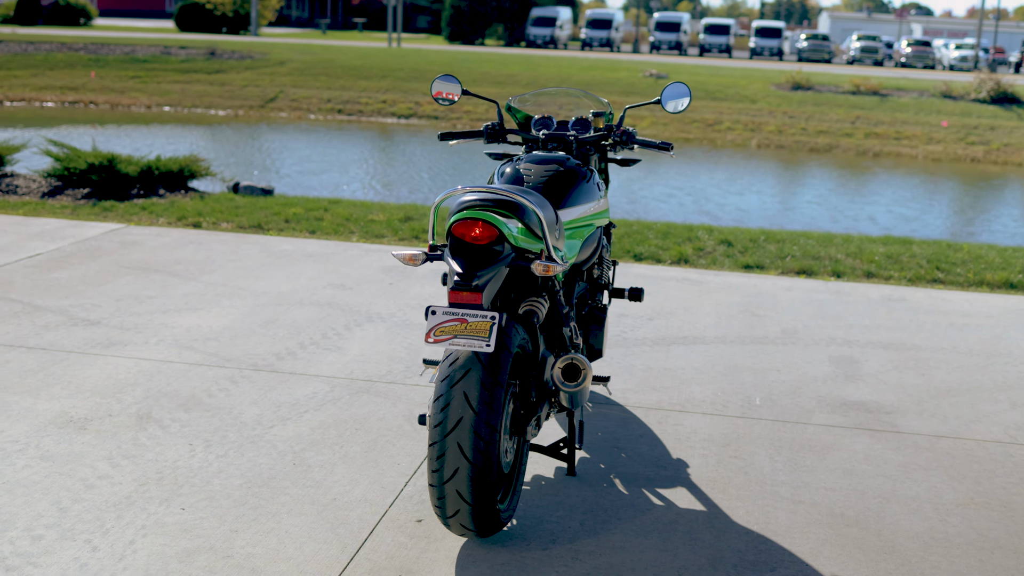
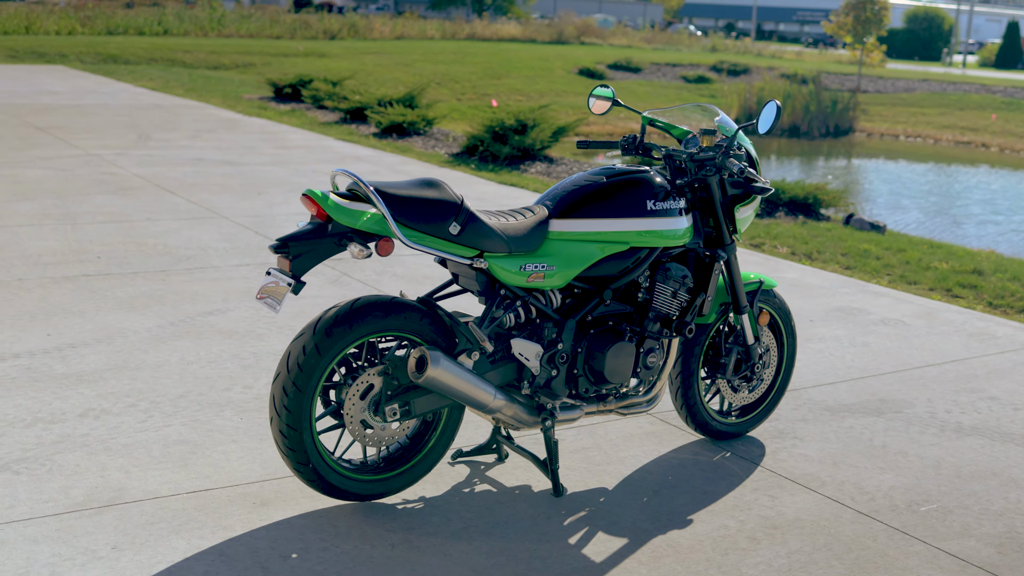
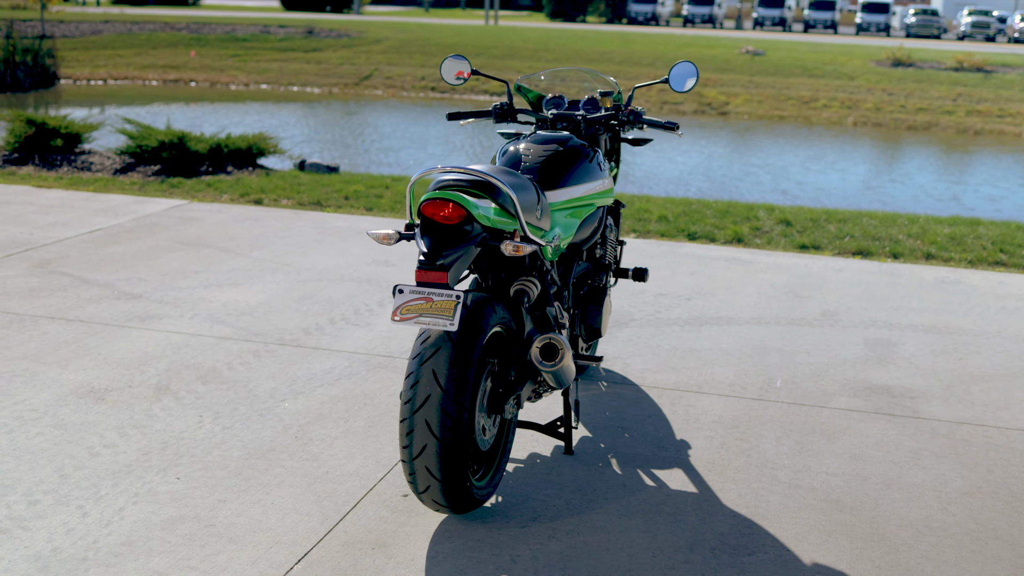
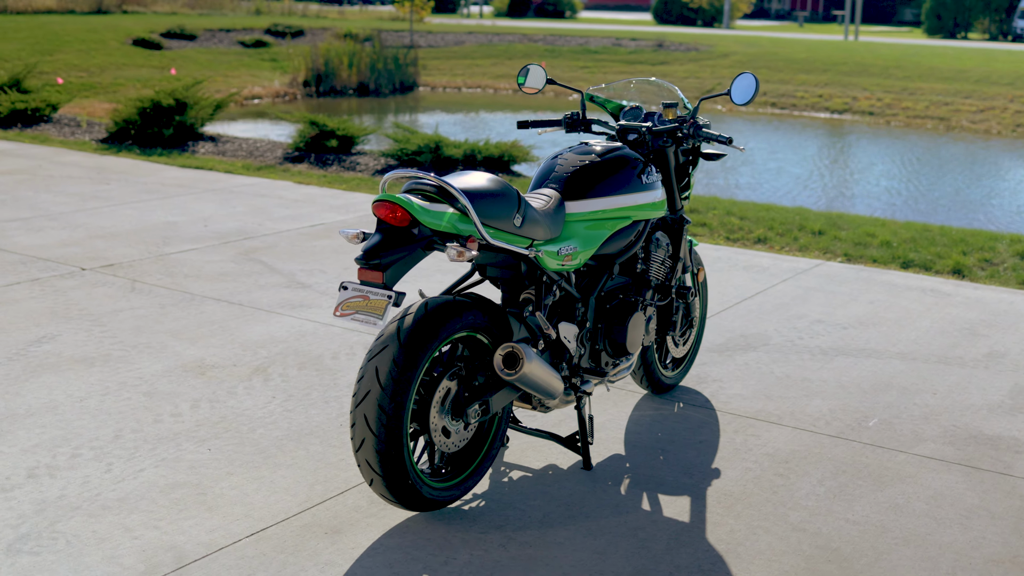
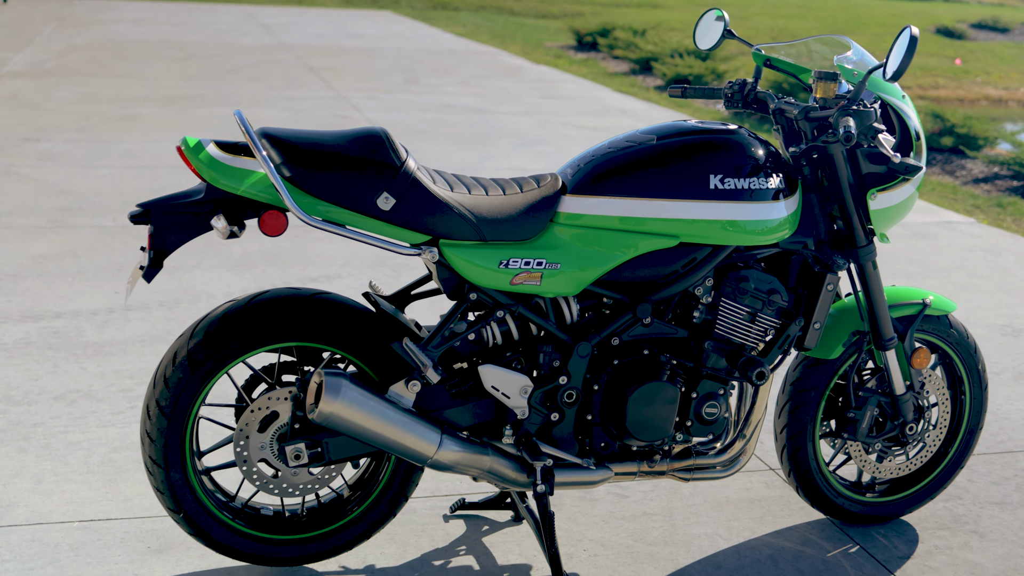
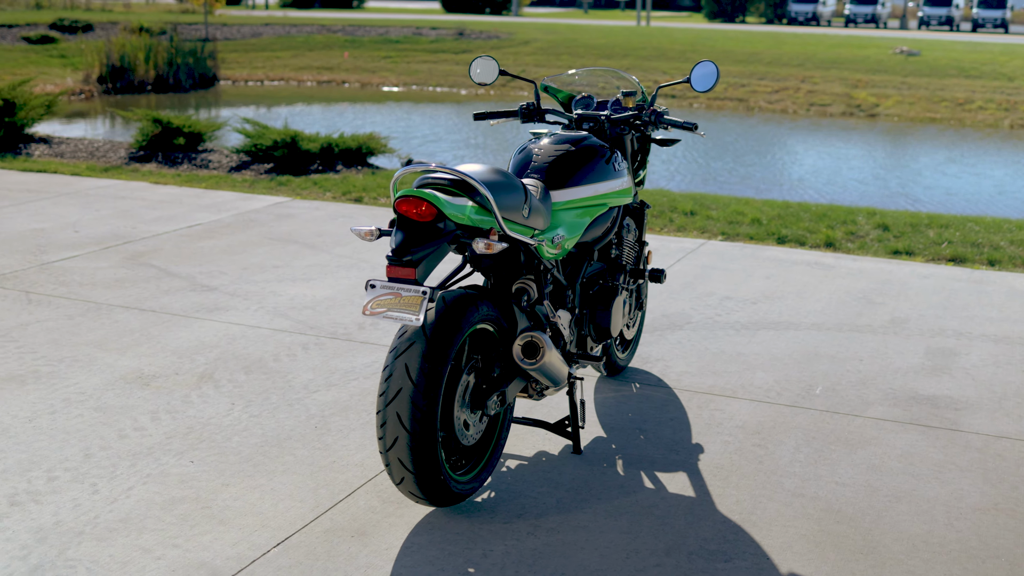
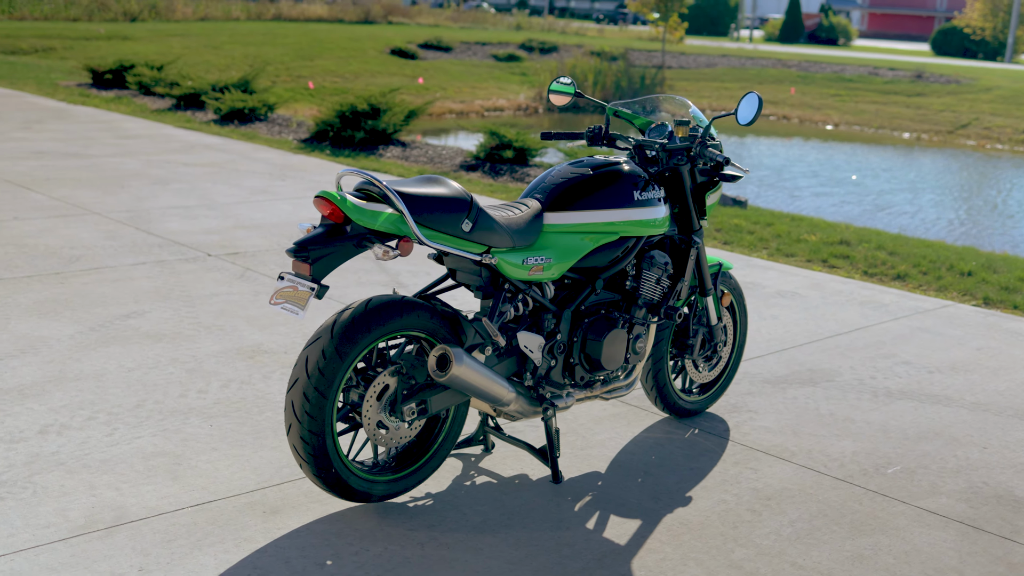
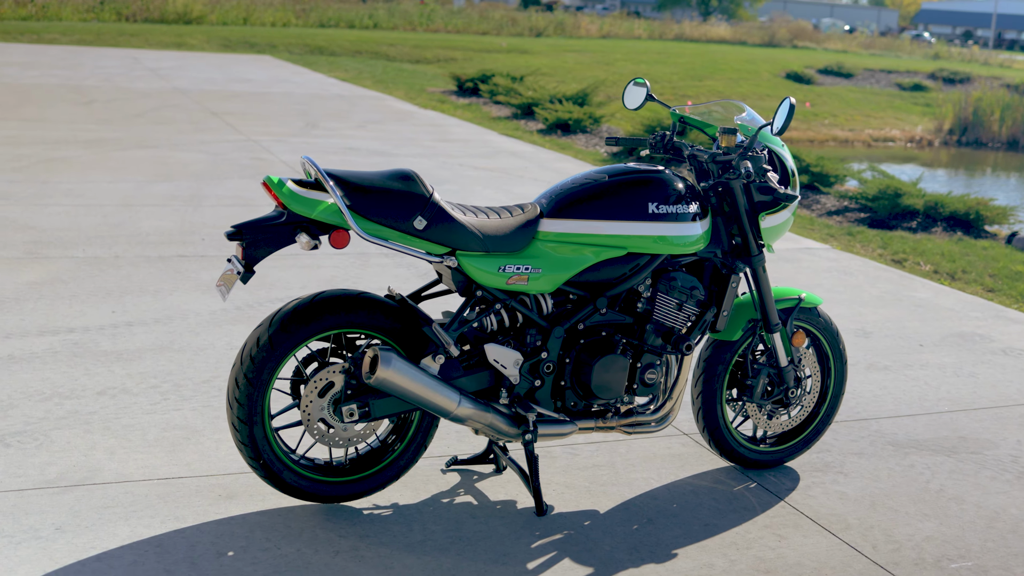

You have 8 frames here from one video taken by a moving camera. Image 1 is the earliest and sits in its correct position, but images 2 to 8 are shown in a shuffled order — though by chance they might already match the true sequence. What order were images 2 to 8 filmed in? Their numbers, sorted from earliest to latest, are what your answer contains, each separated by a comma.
3, 6, 4, 7, 2, 8, 5
